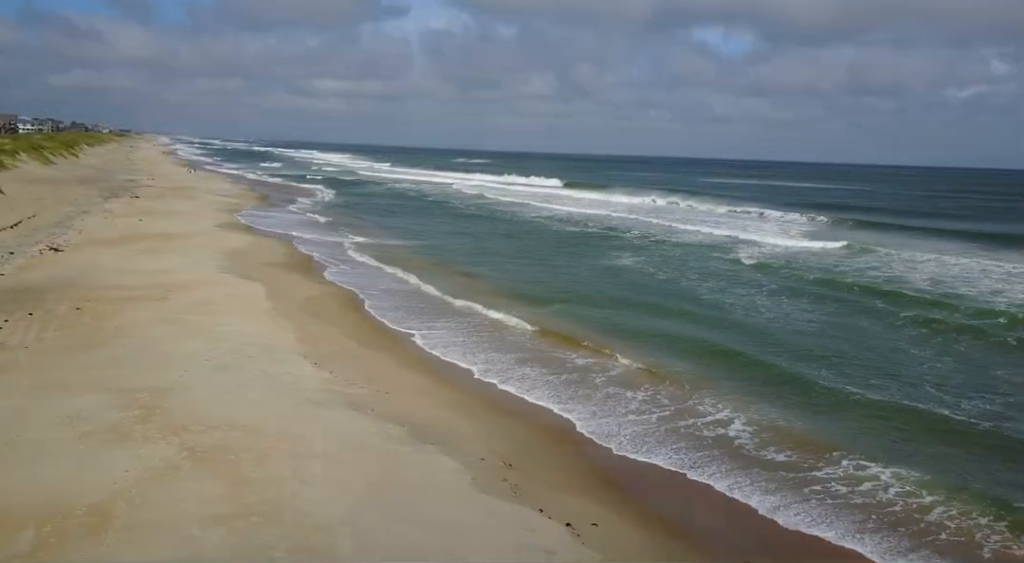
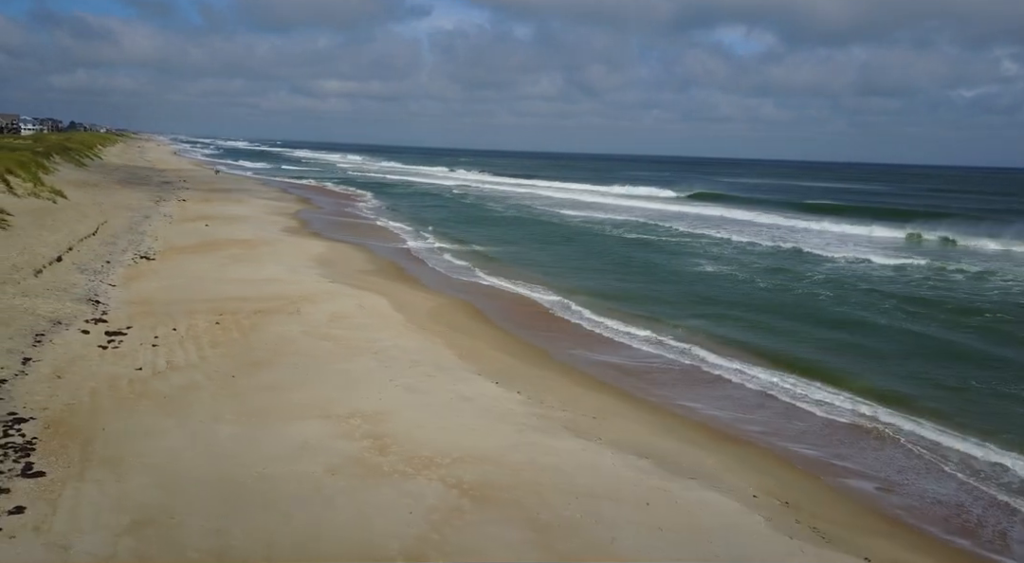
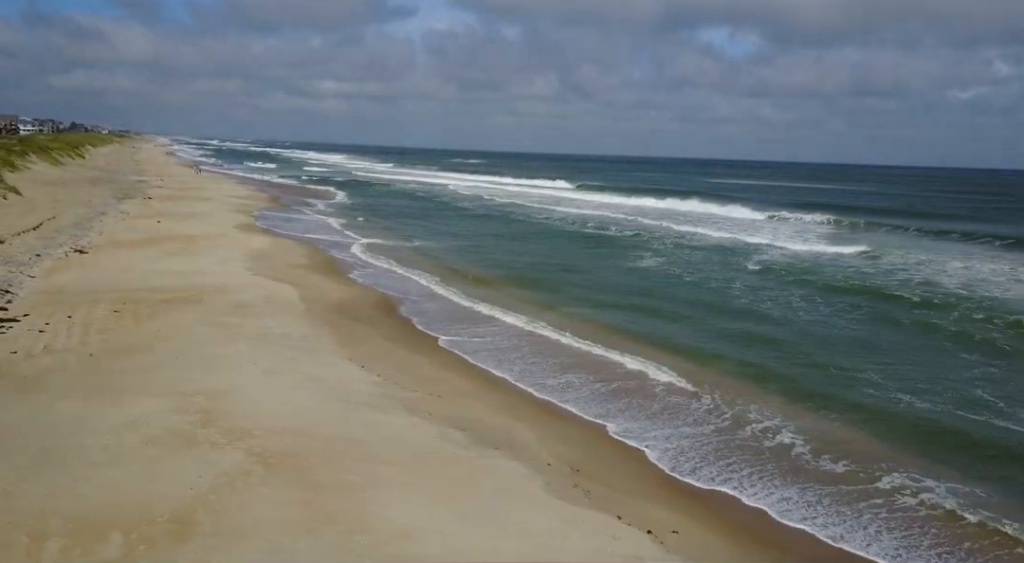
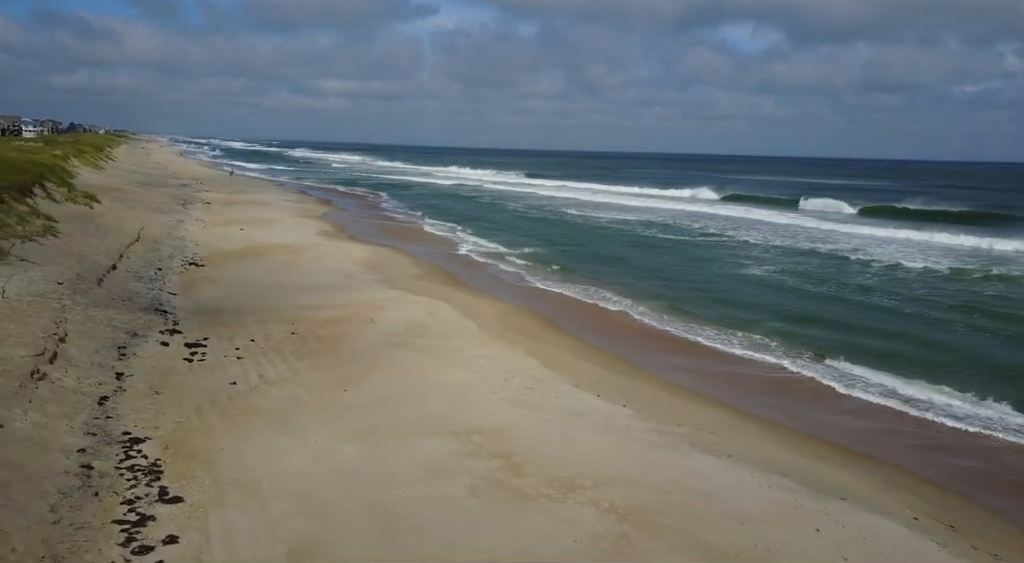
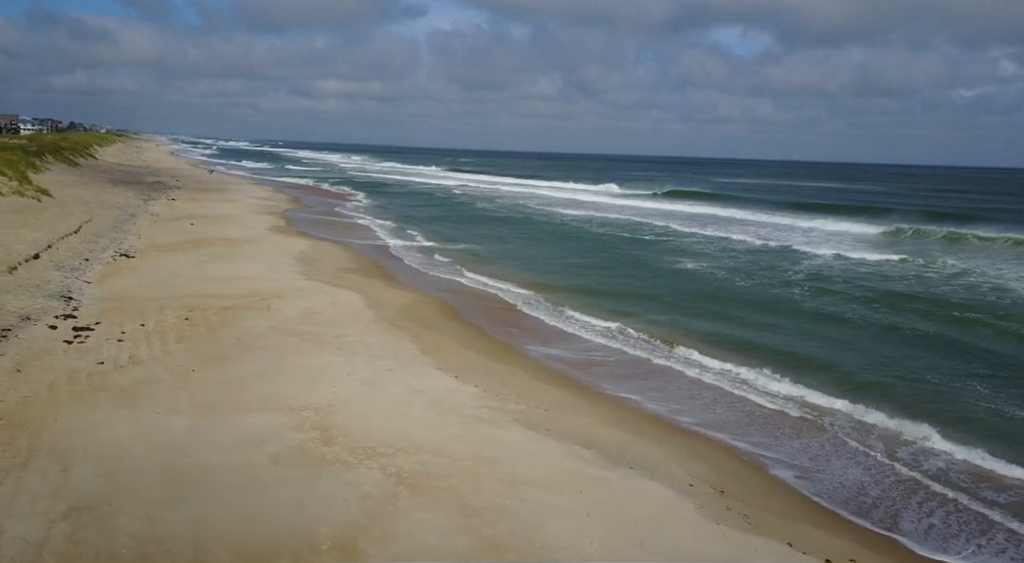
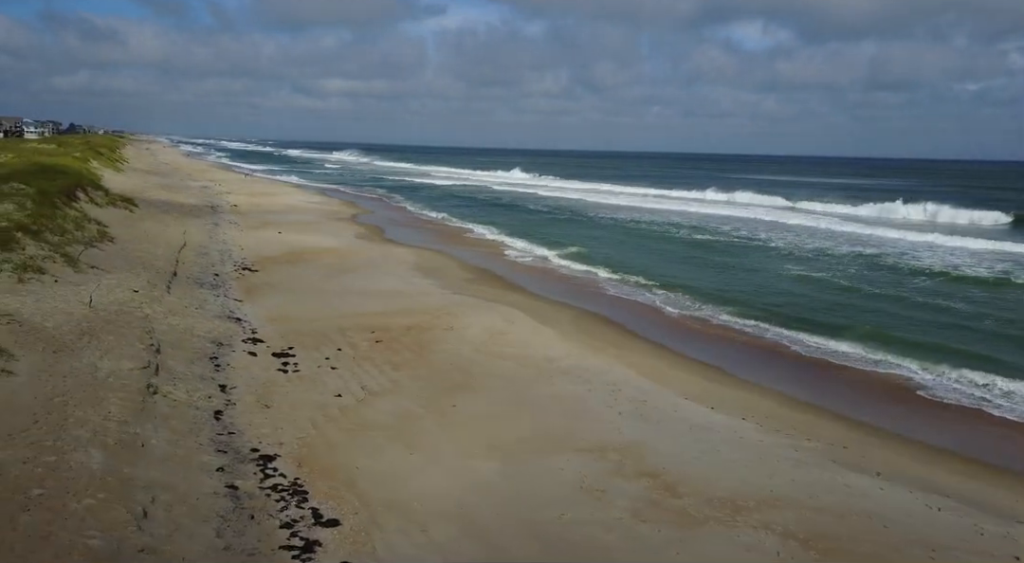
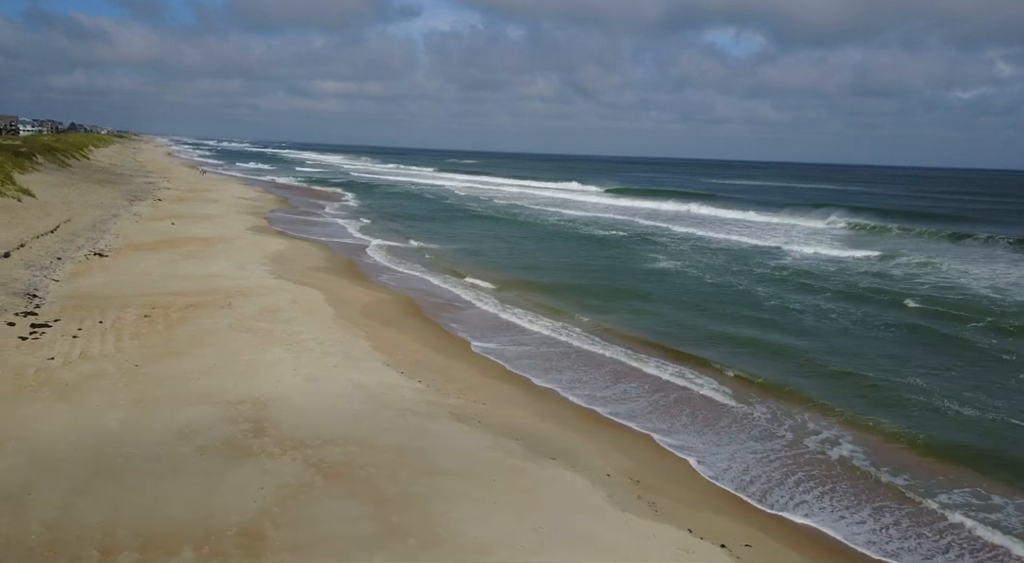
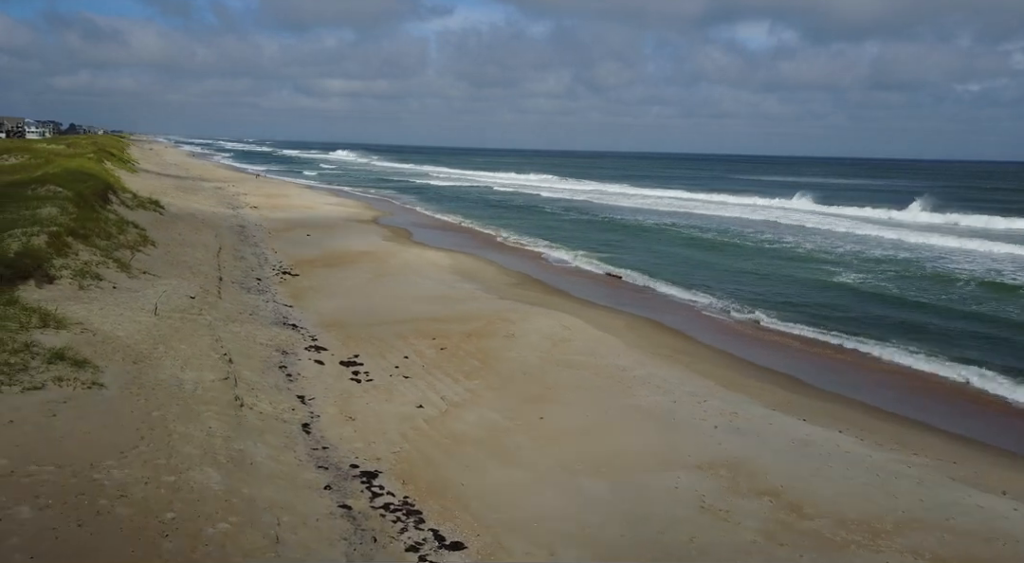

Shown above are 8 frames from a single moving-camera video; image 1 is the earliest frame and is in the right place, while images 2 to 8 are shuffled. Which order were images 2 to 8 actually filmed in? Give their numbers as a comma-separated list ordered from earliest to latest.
3, 7, 5, 2, 4, 6, 8
